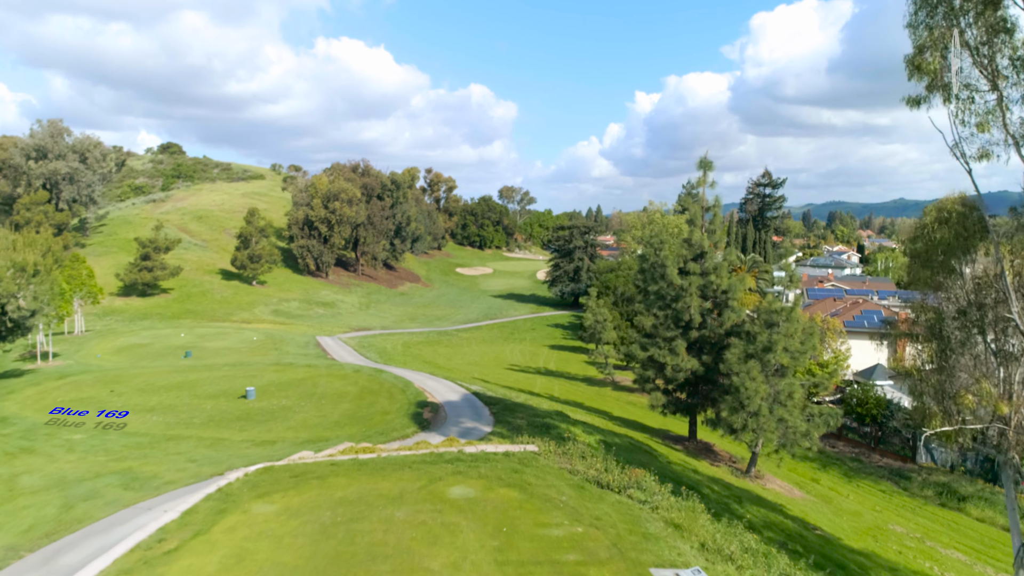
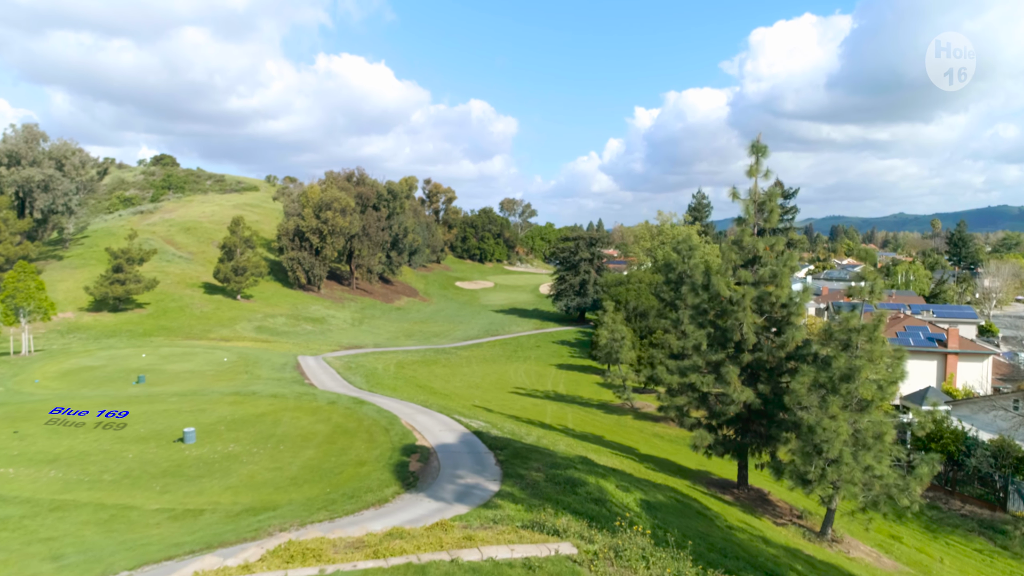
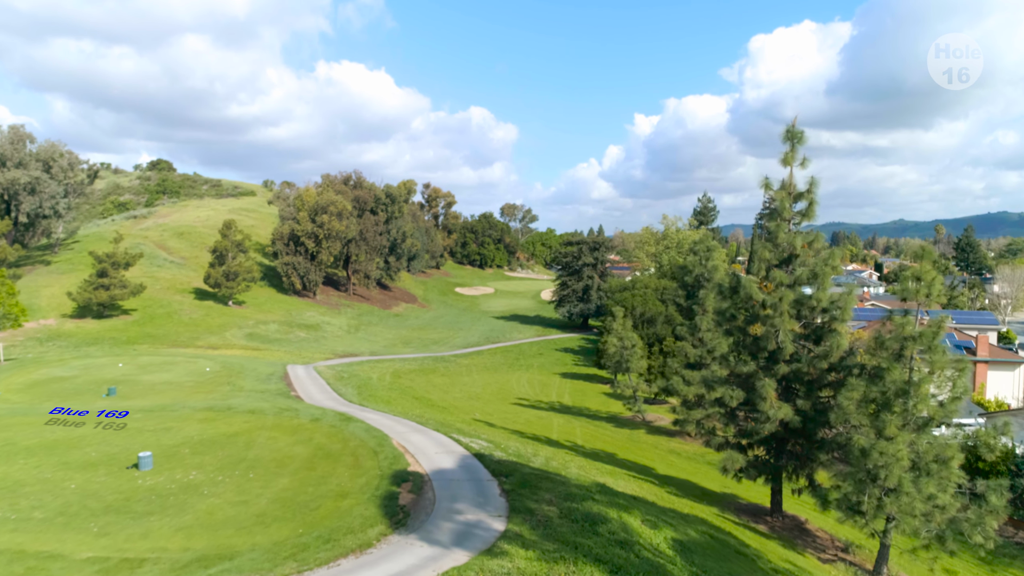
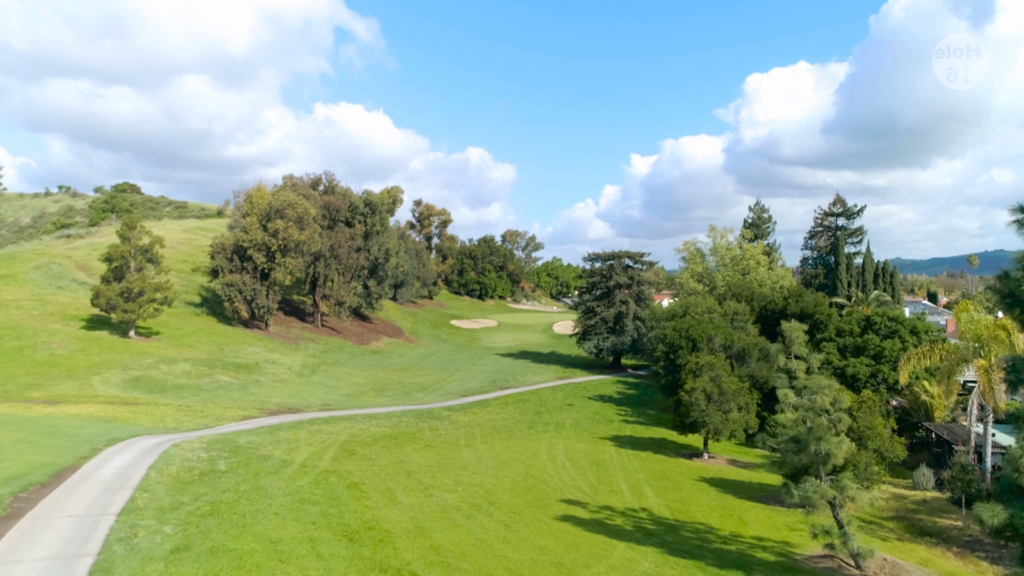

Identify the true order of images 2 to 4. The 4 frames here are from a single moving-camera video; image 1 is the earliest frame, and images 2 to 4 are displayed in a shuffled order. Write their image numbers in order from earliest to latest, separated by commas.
2, 3, 4
